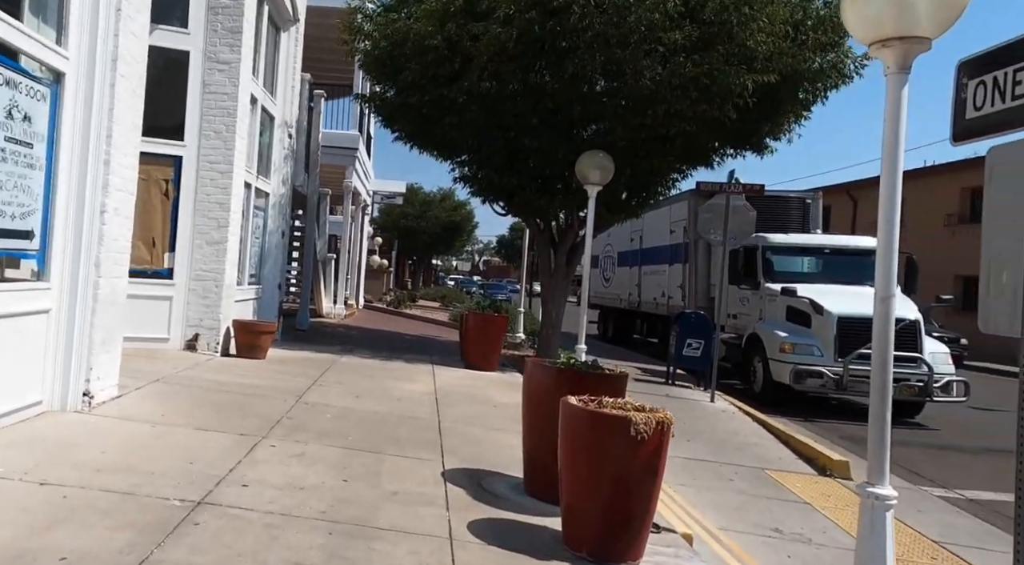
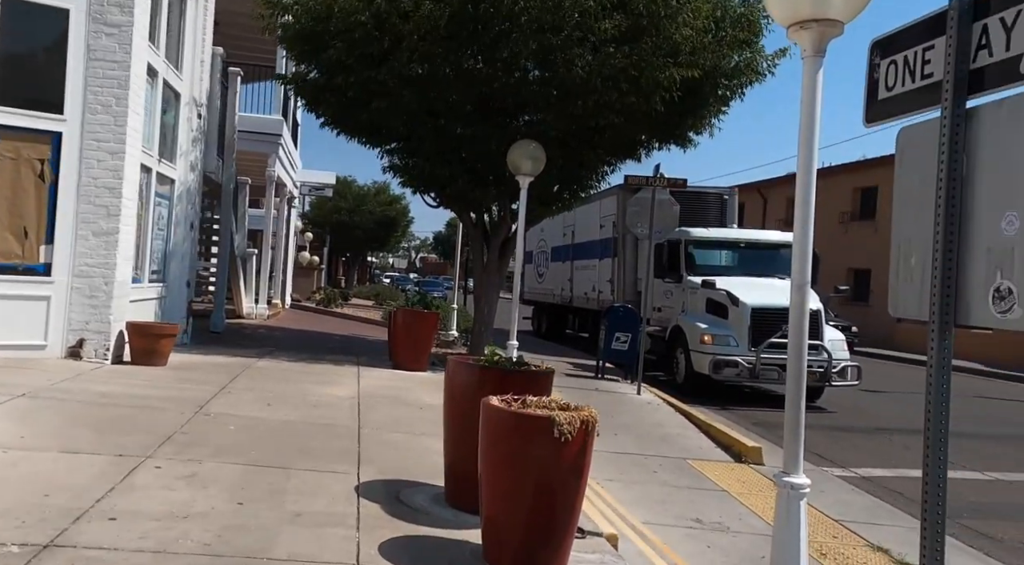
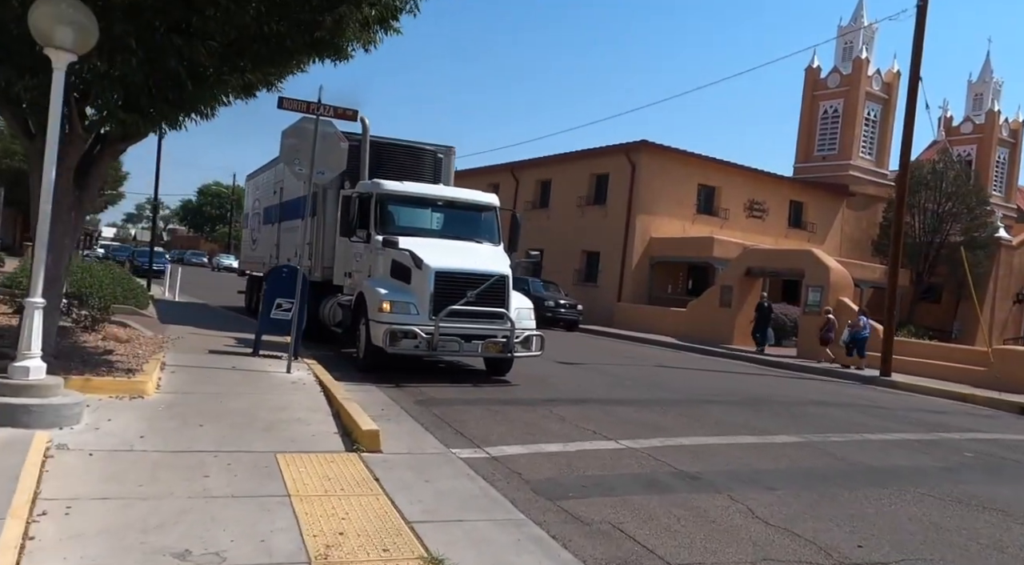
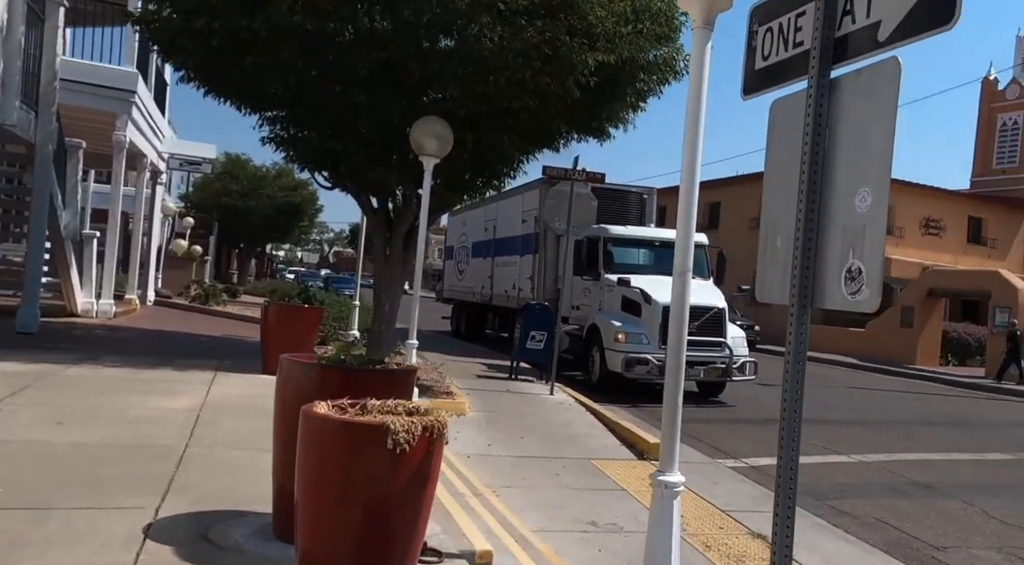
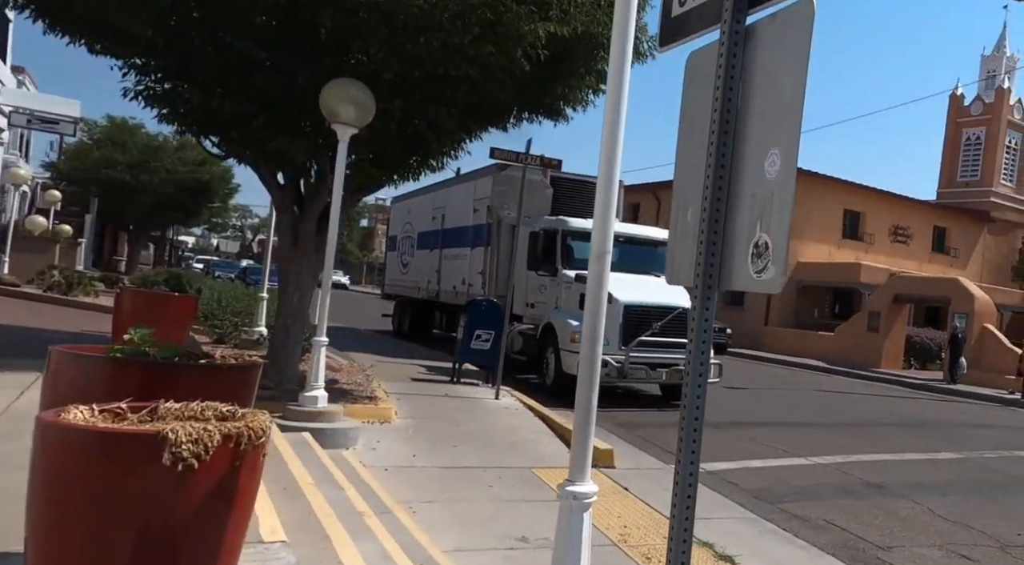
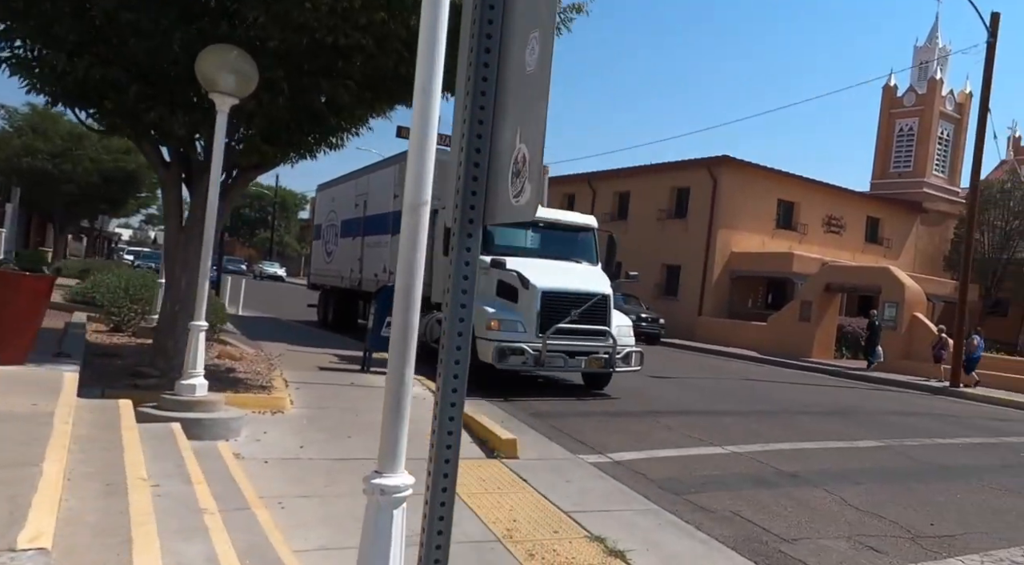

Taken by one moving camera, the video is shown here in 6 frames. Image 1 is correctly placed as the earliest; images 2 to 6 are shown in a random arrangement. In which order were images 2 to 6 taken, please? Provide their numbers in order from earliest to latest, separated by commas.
2, 4, 5, 6, 3
